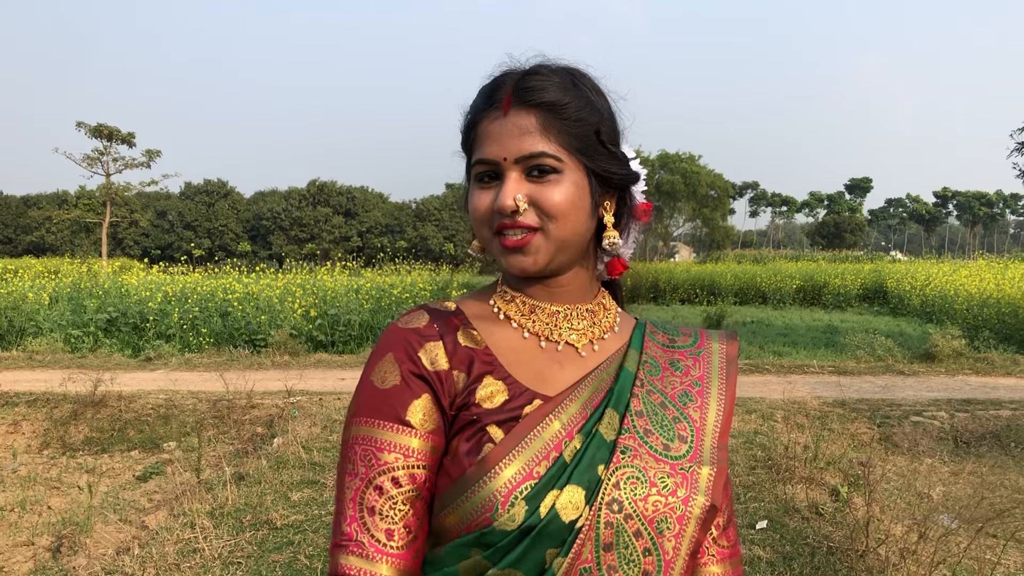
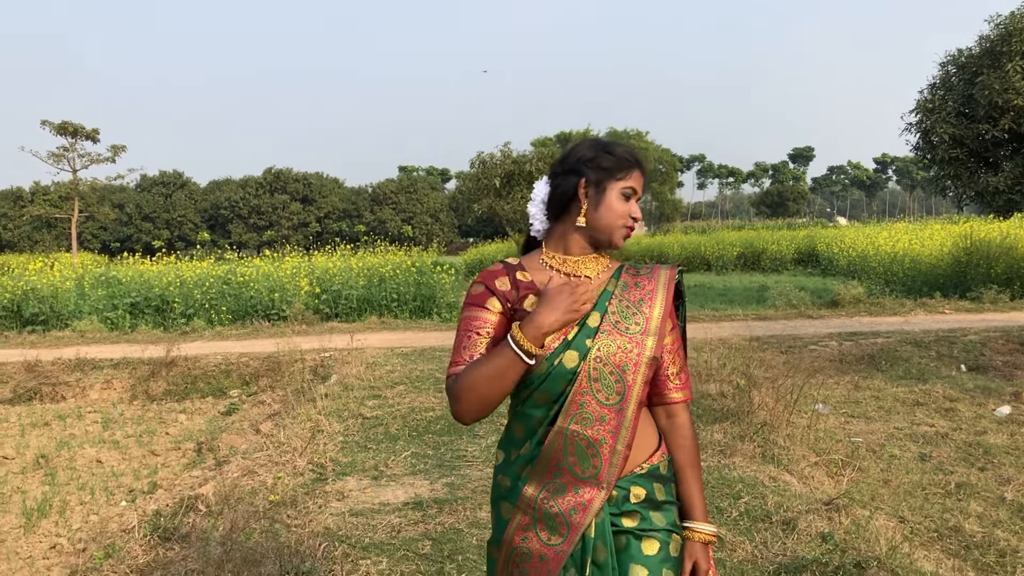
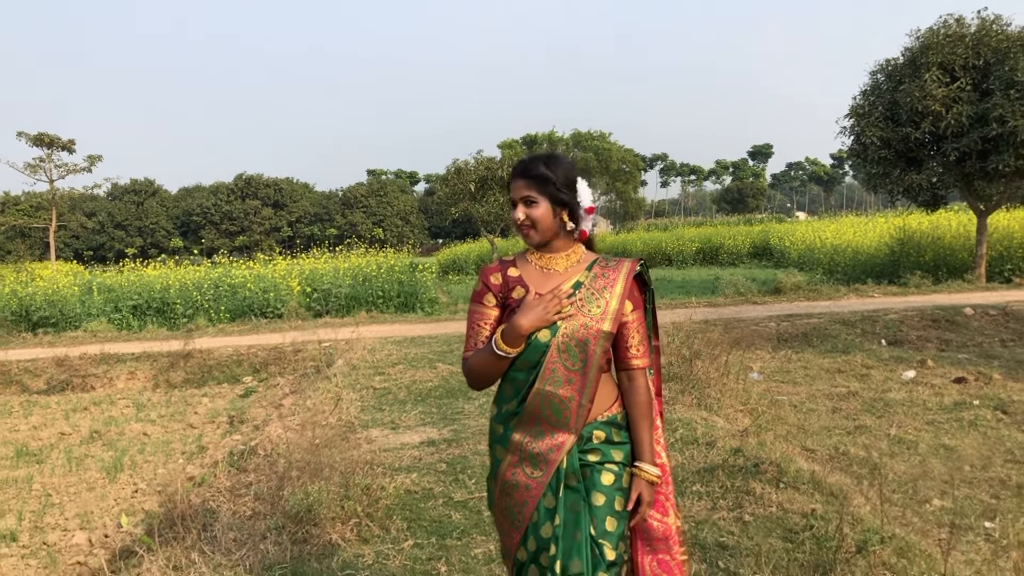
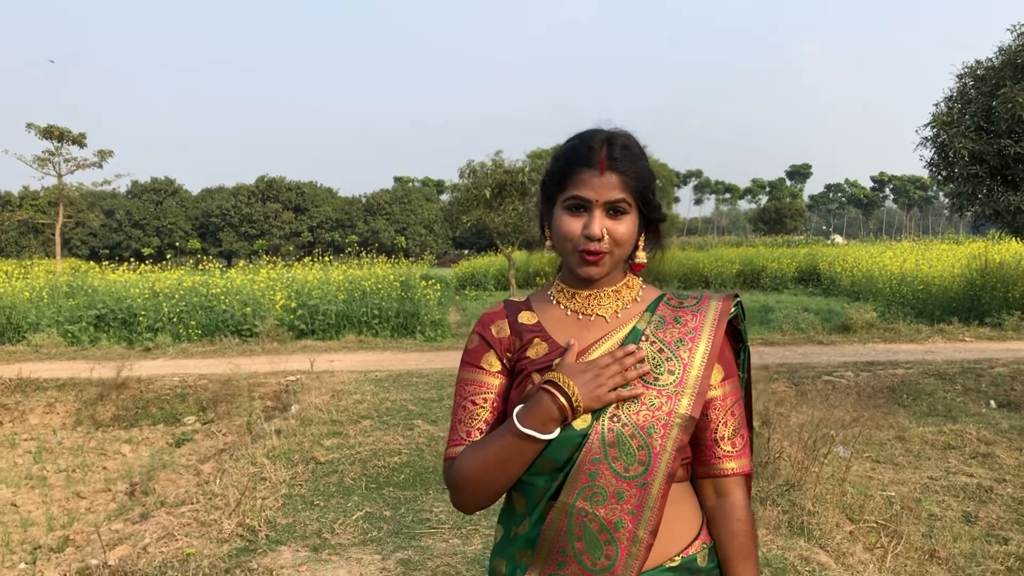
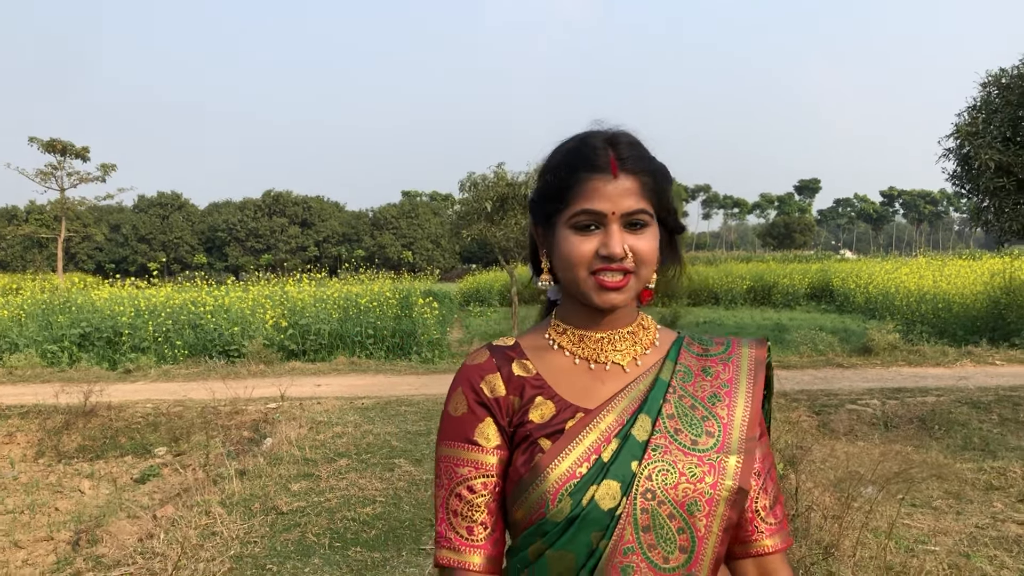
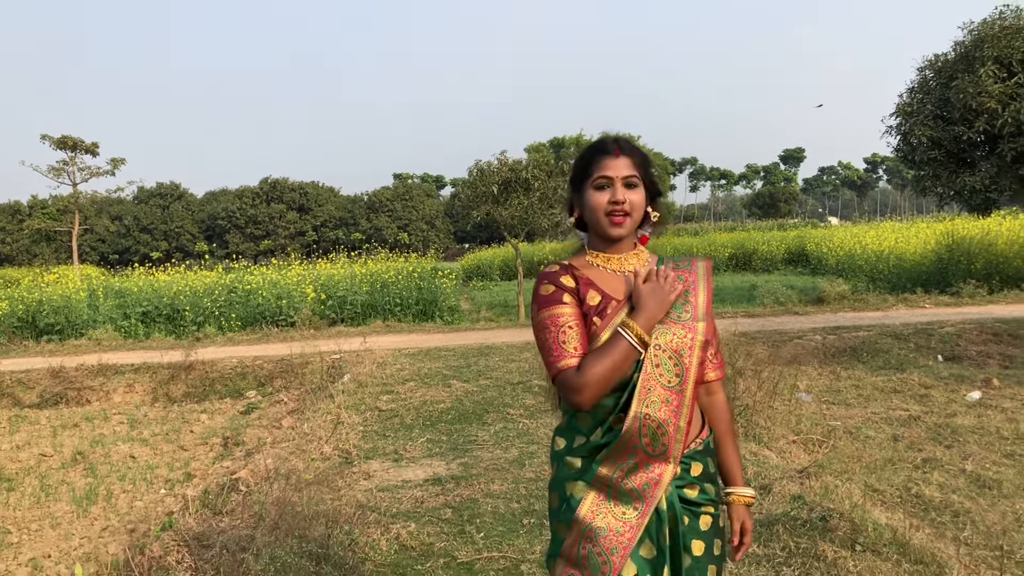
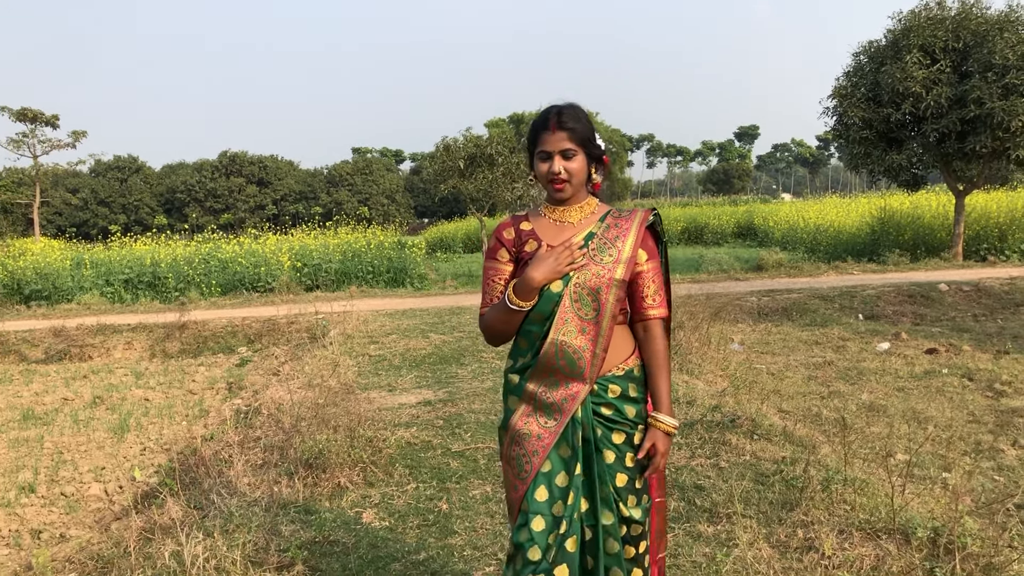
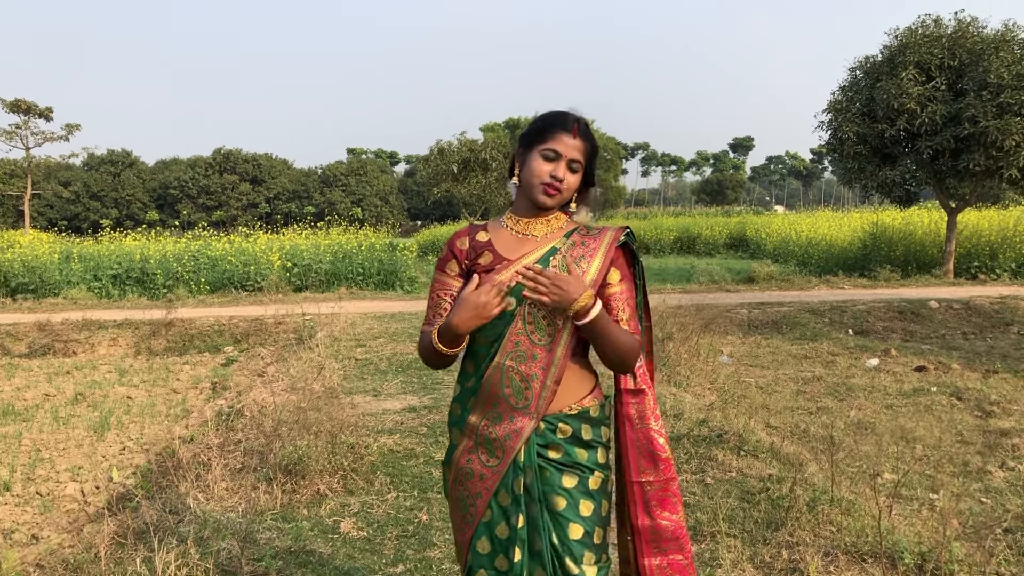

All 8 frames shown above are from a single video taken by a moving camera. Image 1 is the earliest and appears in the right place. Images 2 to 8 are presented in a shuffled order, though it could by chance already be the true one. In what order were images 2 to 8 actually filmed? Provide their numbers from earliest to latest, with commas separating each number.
5, 4, 2, 6, 3, 7, 8
